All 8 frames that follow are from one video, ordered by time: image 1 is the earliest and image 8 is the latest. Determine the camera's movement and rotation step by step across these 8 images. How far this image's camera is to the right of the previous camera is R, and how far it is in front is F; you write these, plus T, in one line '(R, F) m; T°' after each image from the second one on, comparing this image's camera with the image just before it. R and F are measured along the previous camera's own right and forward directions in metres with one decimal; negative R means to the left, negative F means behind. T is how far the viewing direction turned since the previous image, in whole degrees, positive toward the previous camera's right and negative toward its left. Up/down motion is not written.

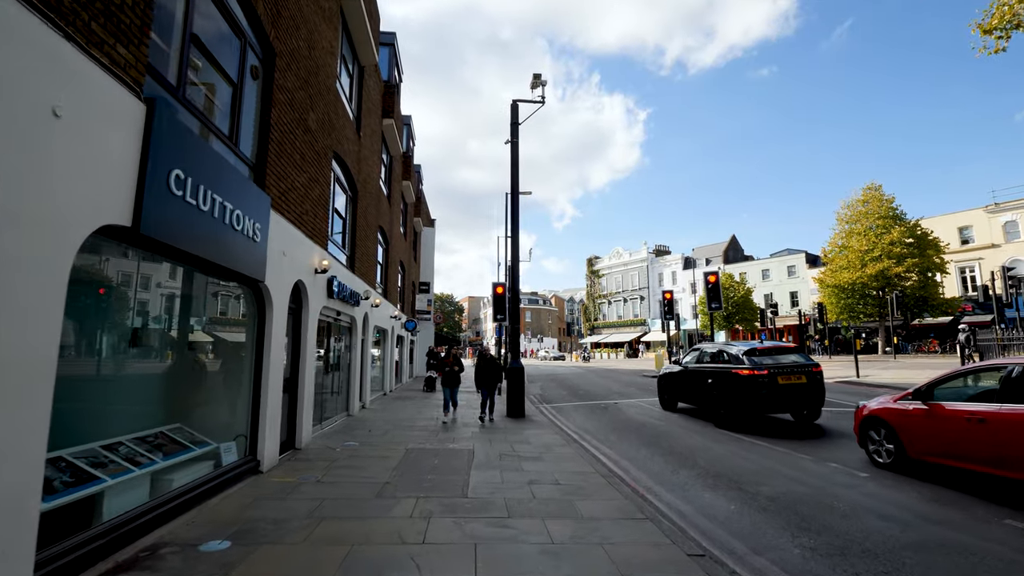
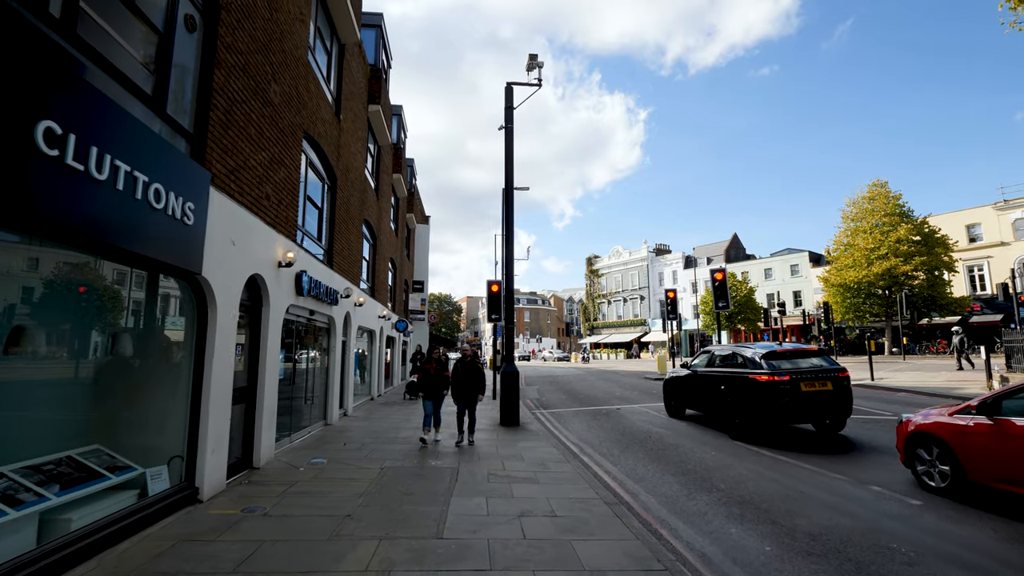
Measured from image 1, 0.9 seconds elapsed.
(+0.1, +1.0) m; 0°
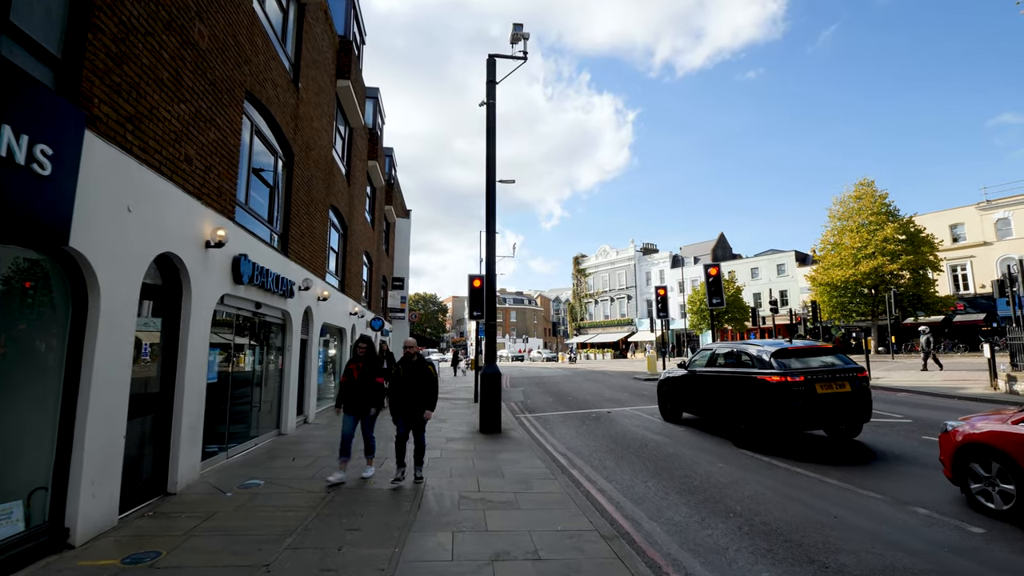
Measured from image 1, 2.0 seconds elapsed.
(+0.1, +1.1) m; +2°
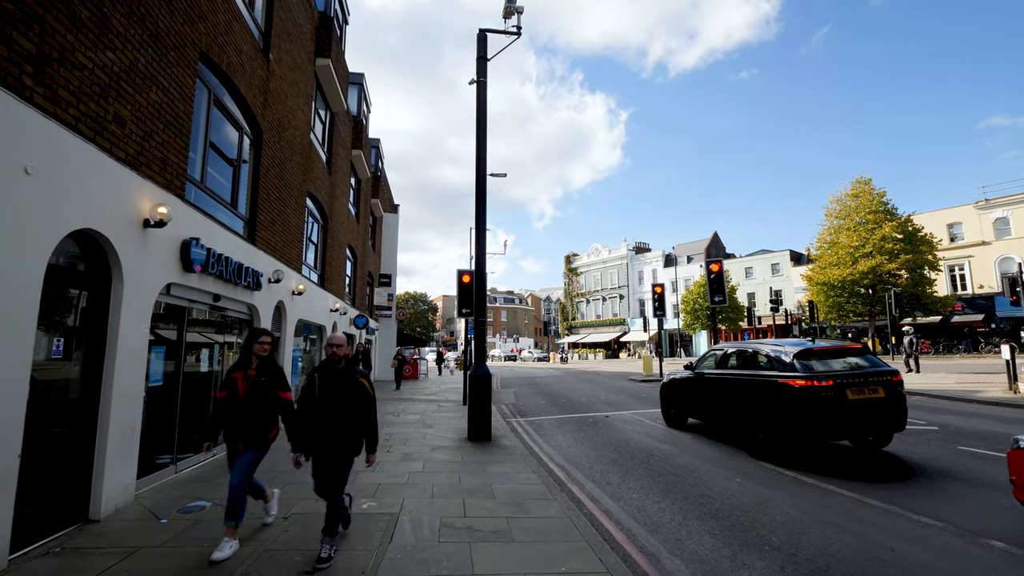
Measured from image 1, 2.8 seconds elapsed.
(0.0, +0.9) m; +1°
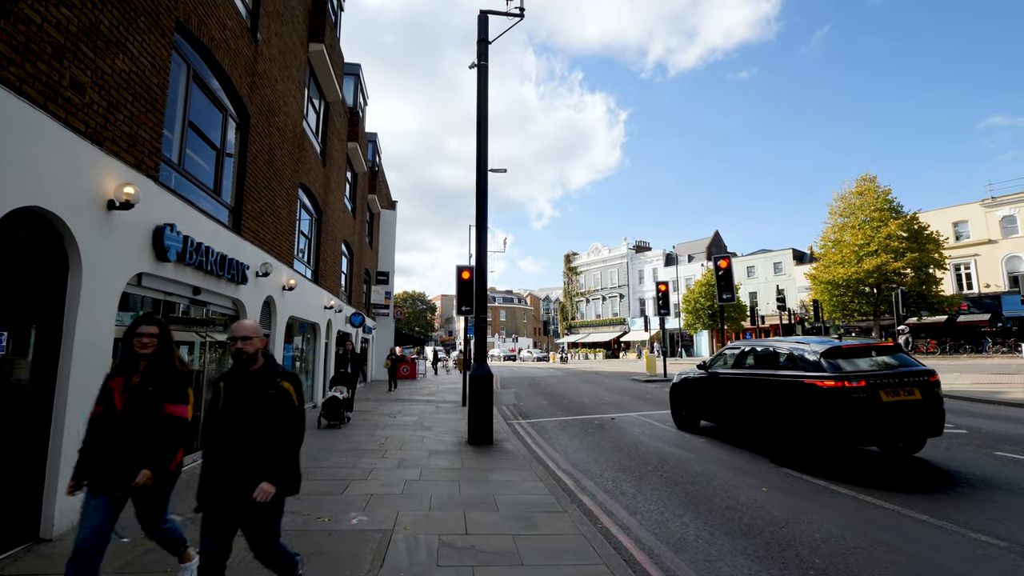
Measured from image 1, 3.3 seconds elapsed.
(-0.1, +0.5) m; 0°
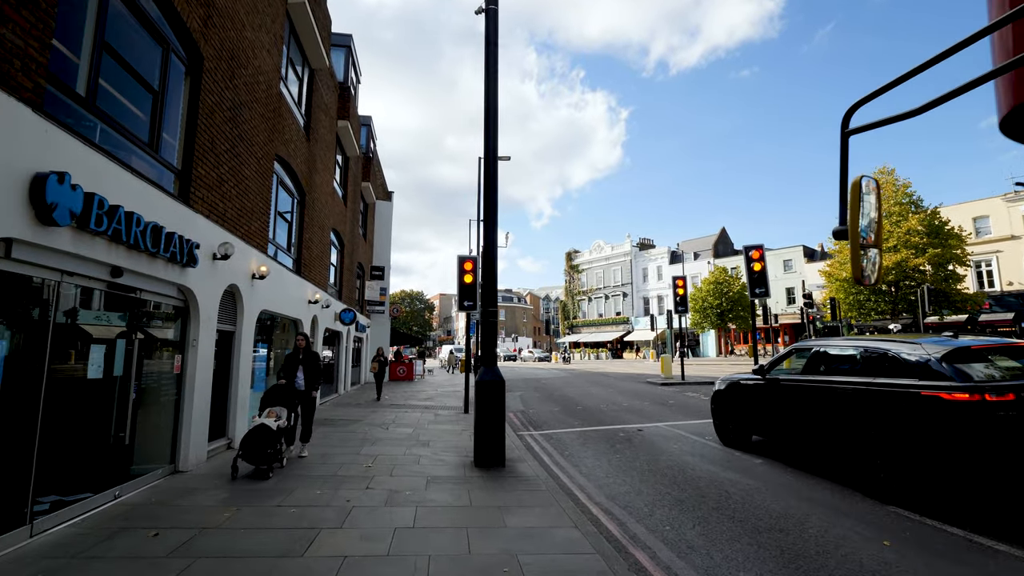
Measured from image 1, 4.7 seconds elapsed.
(-0.2, +1.6) m; 0°
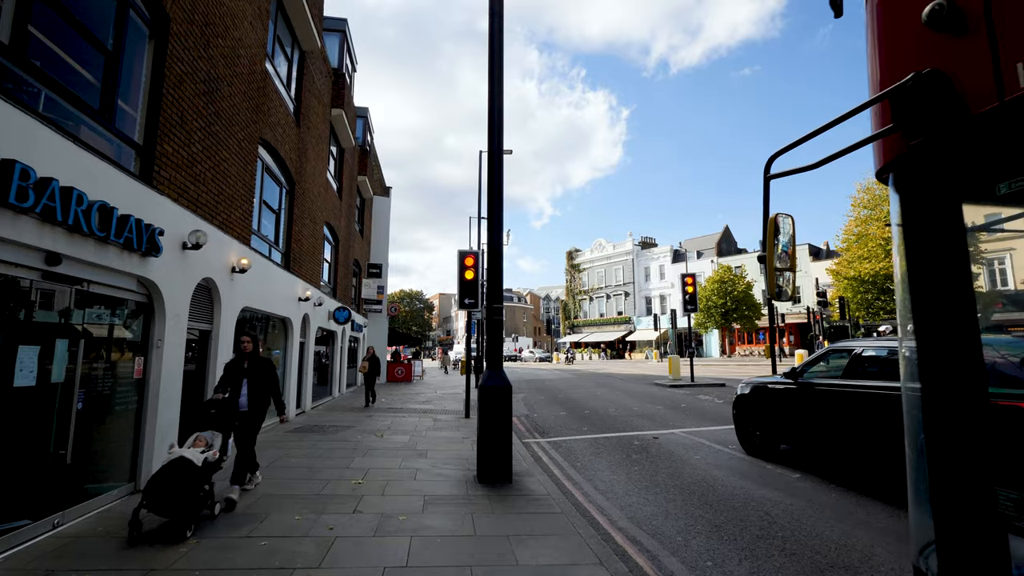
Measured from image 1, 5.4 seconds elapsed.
(-0.1, +0.8) m; 0°
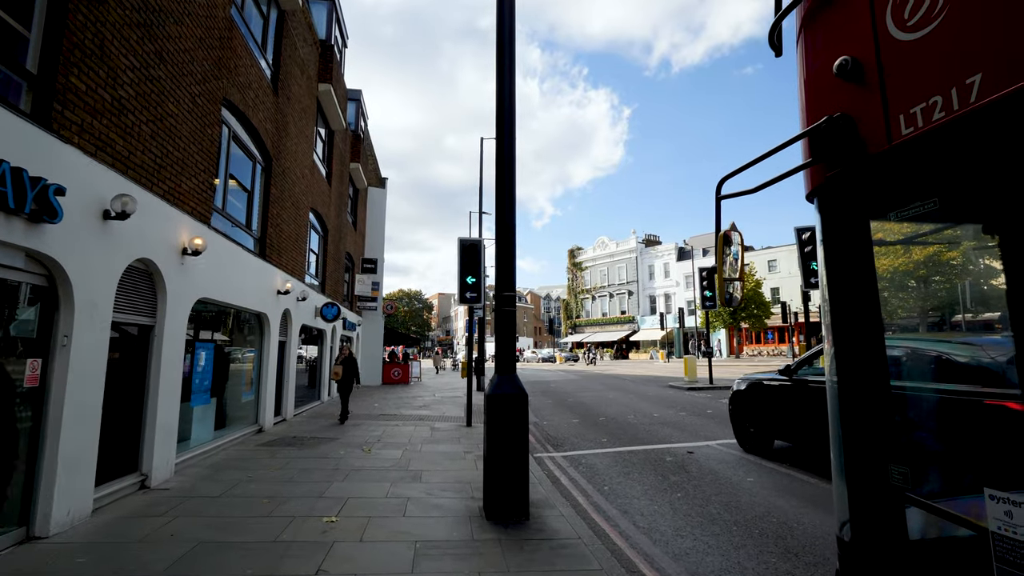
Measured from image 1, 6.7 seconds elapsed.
(-0.2, +1.3) m; 0°
